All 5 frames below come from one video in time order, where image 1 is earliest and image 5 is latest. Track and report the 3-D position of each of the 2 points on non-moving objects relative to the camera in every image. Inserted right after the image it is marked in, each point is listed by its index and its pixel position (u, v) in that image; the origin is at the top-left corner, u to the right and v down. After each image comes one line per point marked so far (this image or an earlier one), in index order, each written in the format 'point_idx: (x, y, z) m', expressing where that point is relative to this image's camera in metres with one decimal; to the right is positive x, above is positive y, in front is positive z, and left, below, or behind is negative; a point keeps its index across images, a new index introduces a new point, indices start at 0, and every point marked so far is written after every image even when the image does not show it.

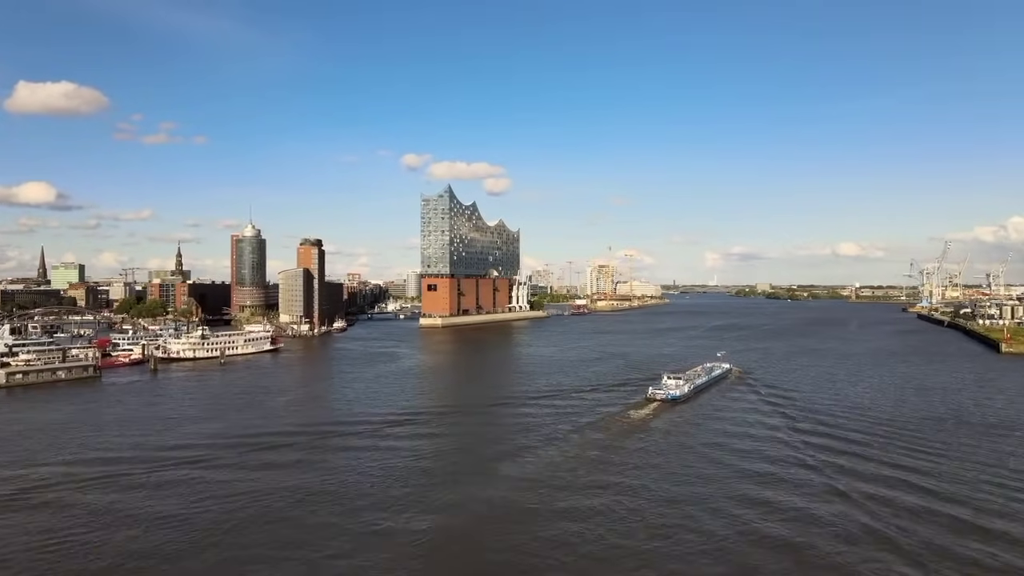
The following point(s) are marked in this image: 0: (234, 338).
0: (-6.4, -1.2, +16.1) m
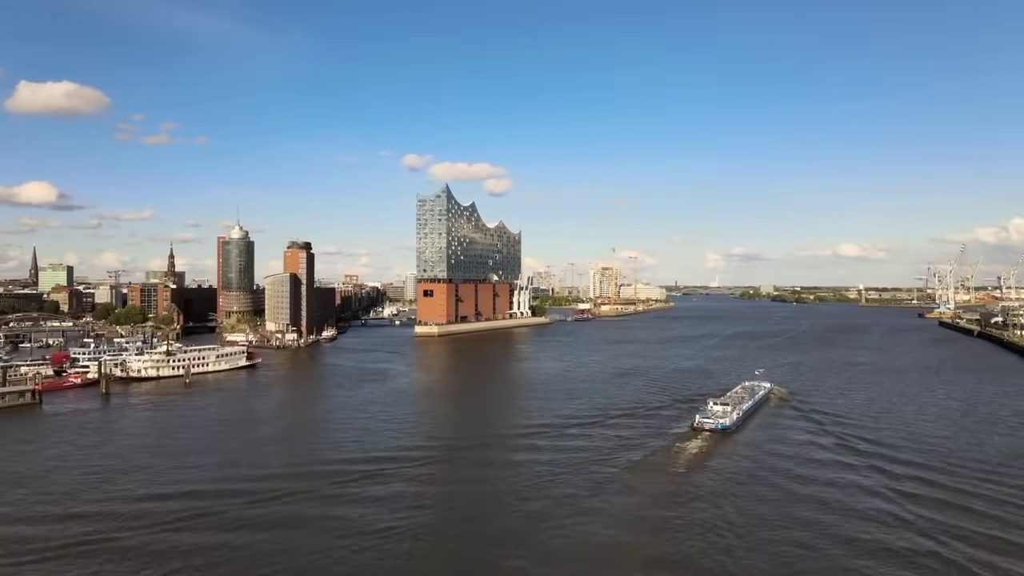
0: (-6.4, -1.4, +14.5) m
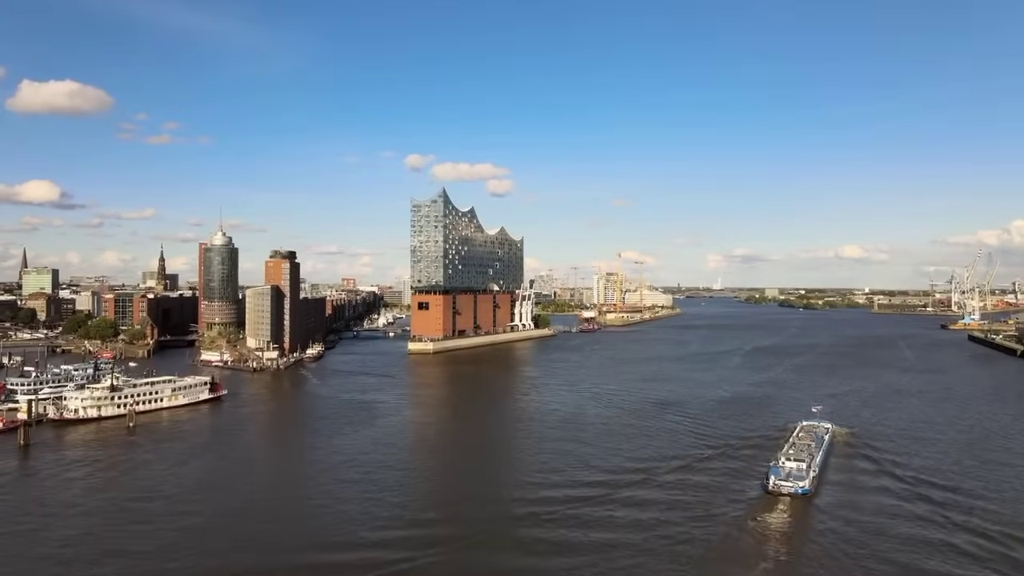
0: (-6.3, -1.8, +12.6) m
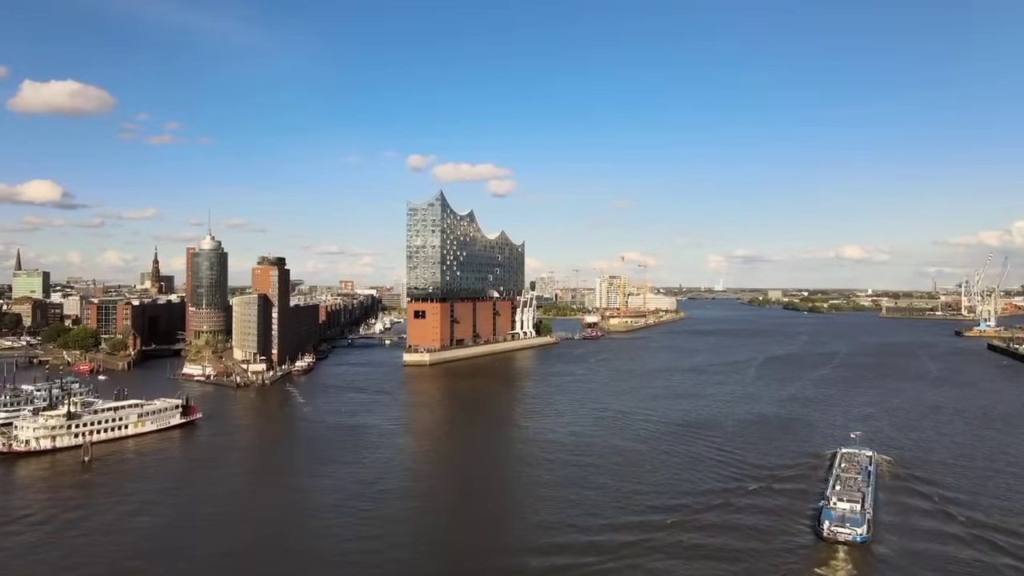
0: (-6.3, -2.0, +11.4) m
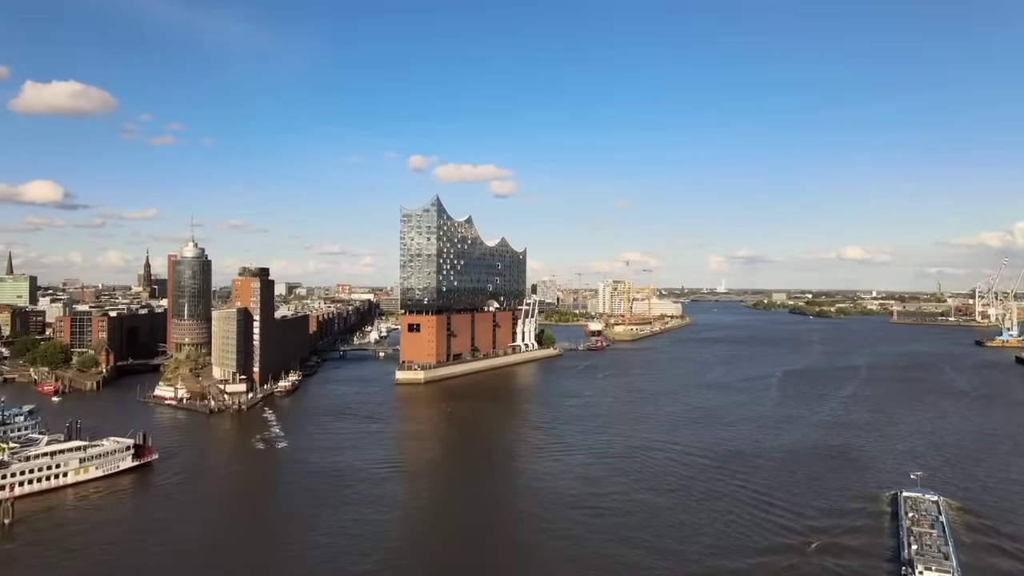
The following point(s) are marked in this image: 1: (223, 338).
0: (-6.3, -2.4, +9.8) m
1: (-7.9, -1.4, +19.3) m
